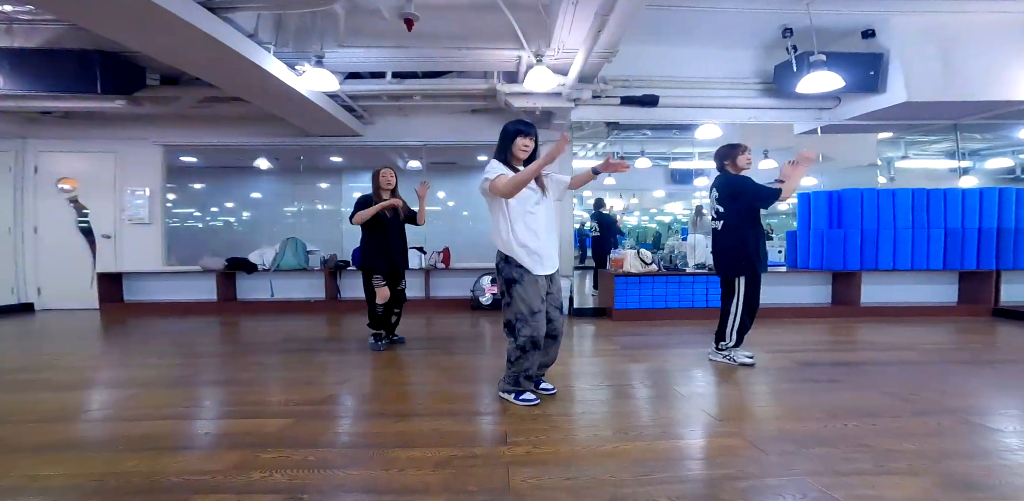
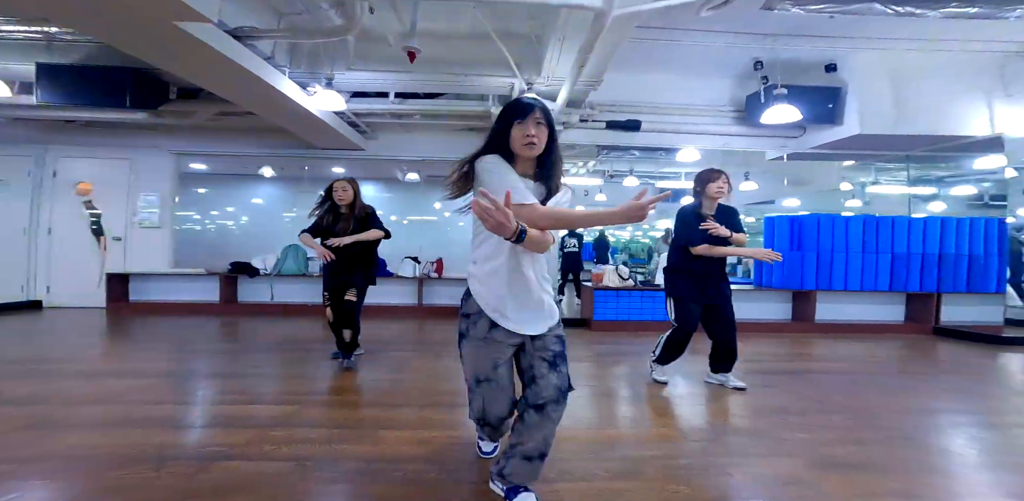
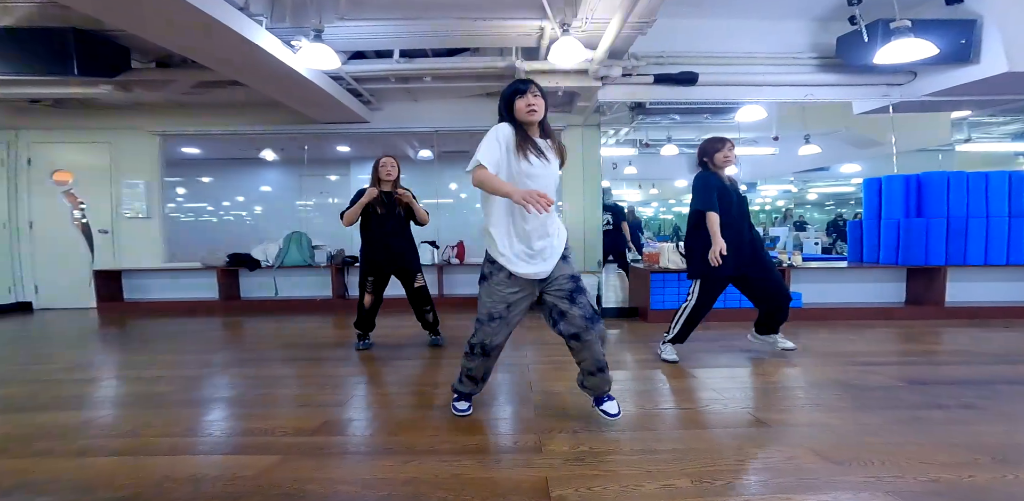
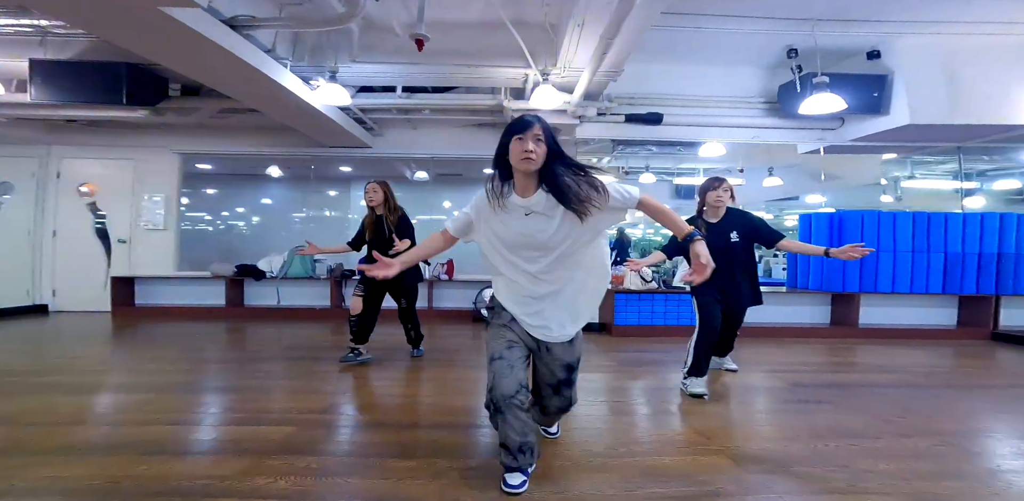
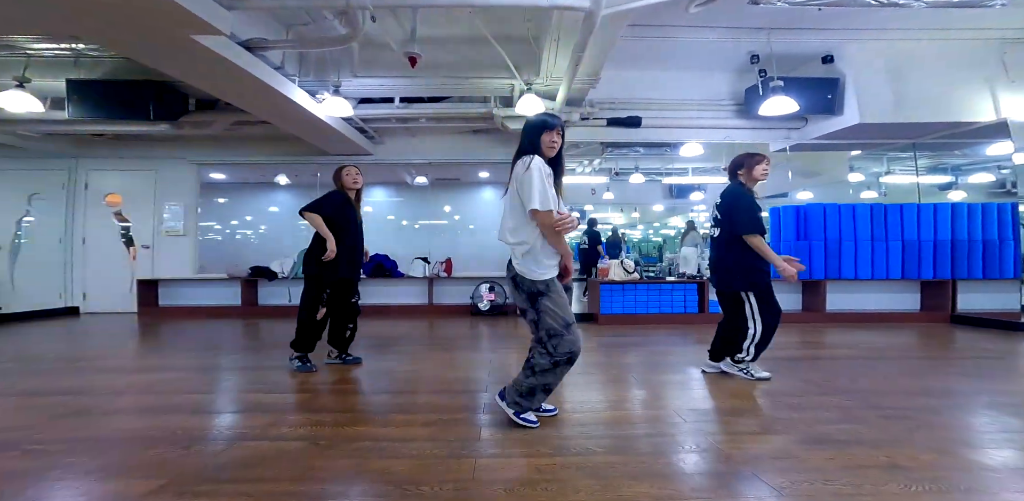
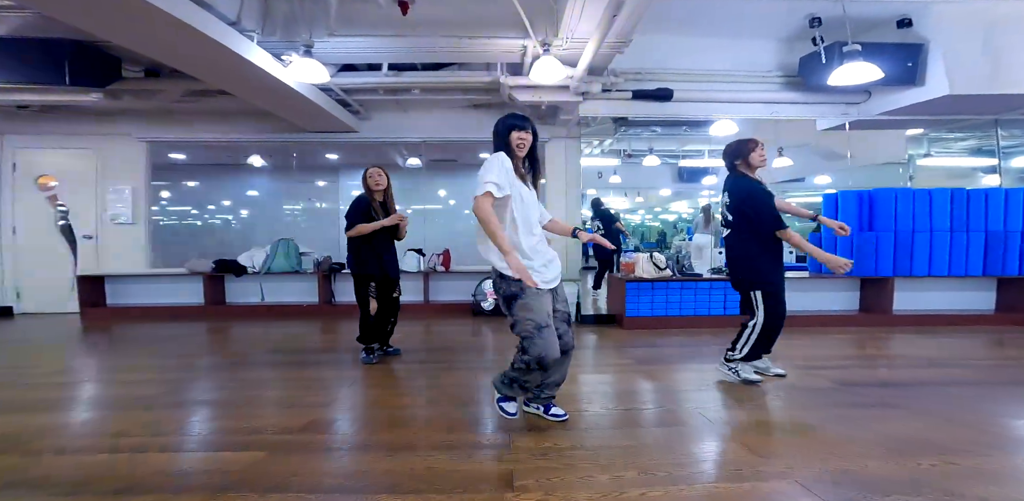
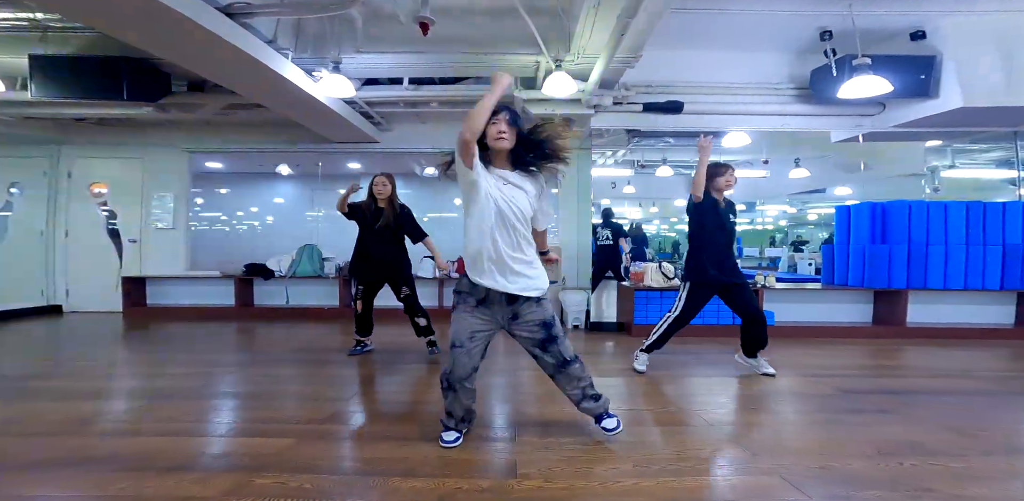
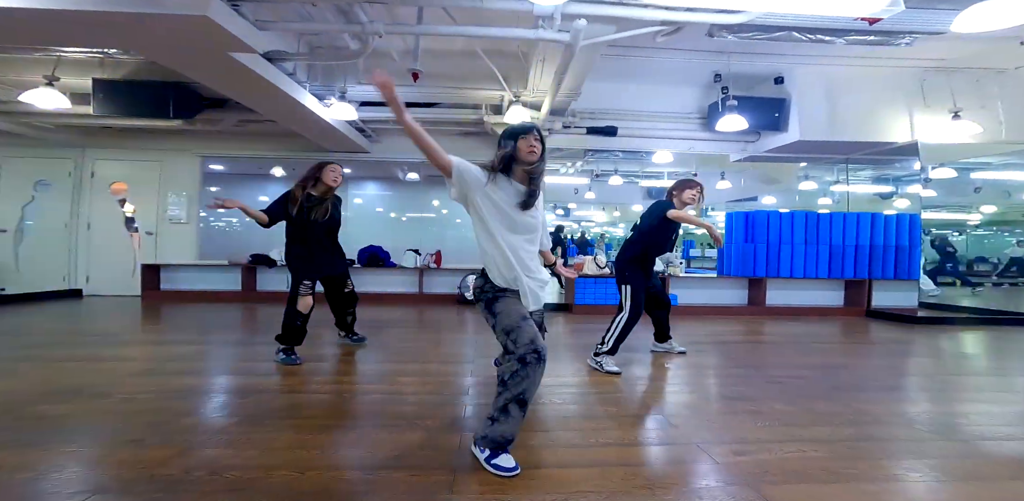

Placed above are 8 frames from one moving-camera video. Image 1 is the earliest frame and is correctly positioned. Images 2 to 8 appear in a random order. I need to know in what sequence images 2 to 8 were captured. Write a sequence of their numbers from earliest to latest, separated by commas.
6, 3, 7, 4, 2, 8, 5
